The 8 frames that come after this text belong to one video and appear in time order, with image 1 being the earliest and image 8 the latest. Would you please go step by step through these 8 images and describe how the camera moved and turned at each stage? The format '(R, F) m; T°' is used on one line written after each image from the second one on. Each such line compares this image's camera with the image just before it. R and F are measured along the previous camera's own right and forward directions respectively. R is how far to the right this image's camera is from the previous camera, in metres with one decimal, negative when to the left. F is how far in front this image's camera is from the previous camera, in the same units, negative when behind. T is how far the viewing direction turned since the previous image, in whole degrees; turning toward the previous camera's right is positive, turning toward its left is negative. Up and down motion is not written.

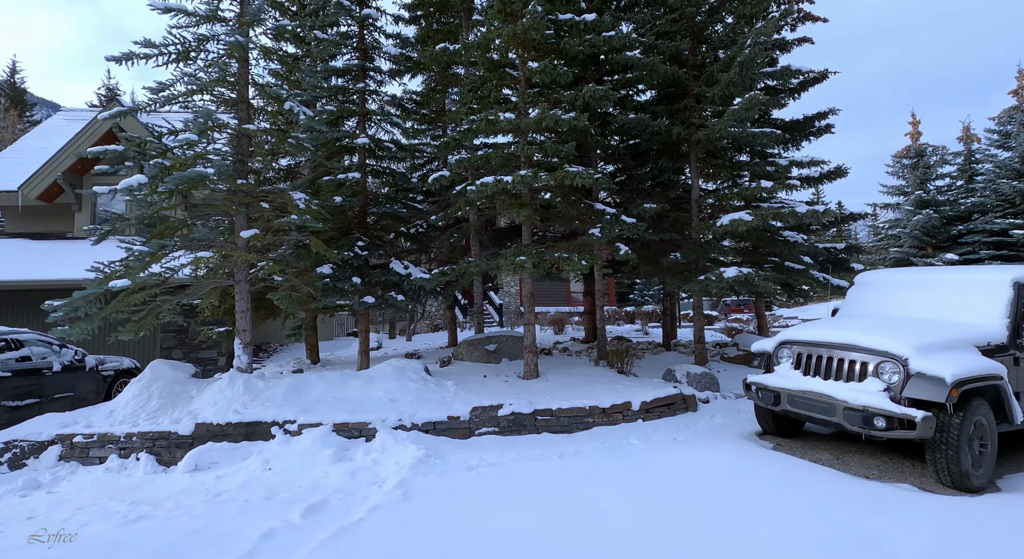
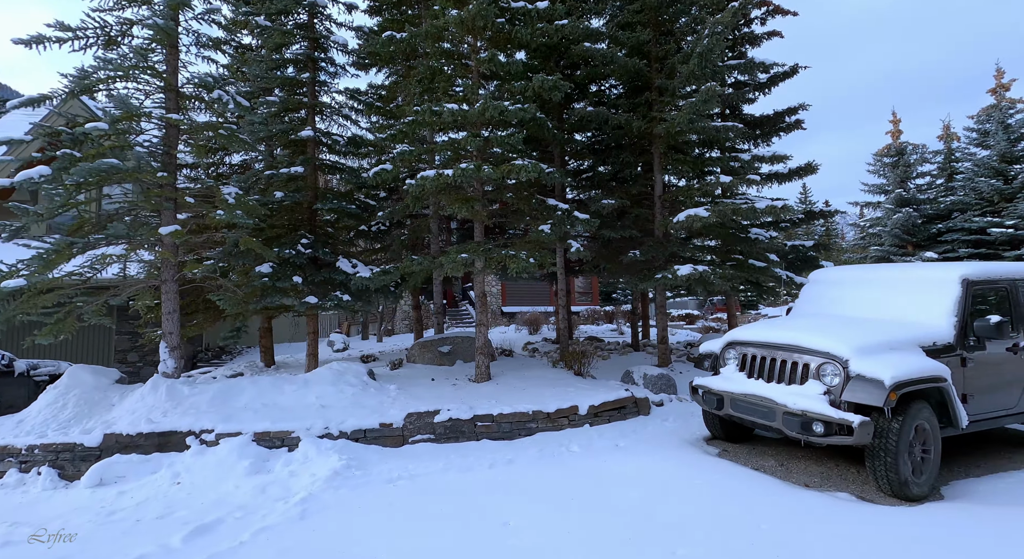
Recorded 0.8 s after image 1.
(+0.6, +0.3) m; +1°
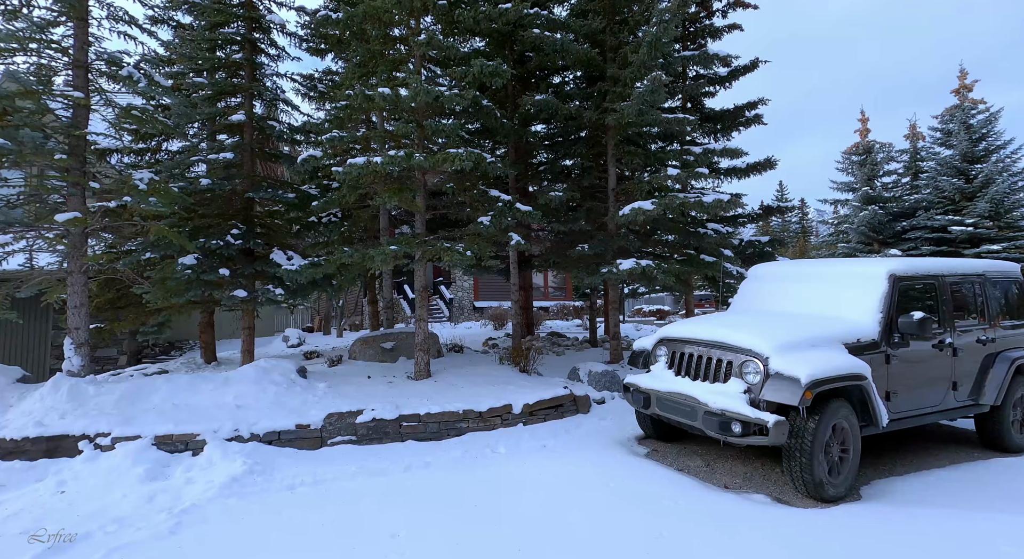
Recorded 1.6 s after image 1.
(+0.6, +0.3) m; +2°
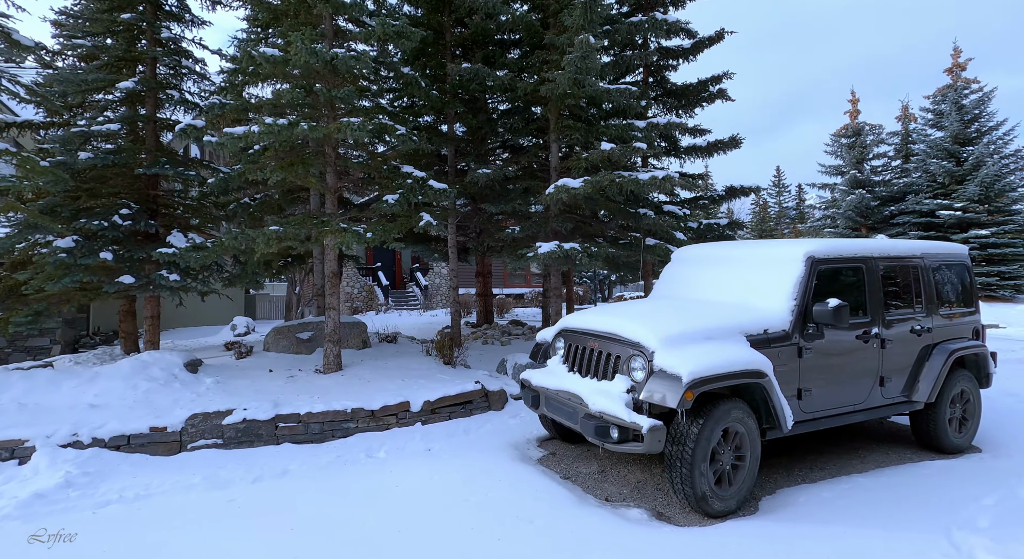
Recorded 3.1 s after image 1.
(+1.1, +0.6) m; 0°
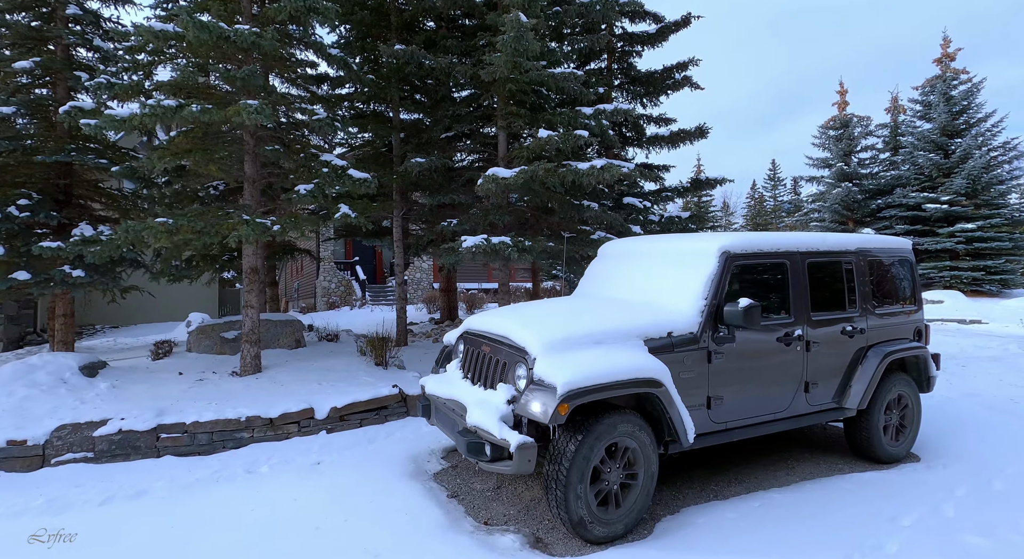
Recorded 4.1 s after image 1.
(+0.8, +0.4) m; +1°
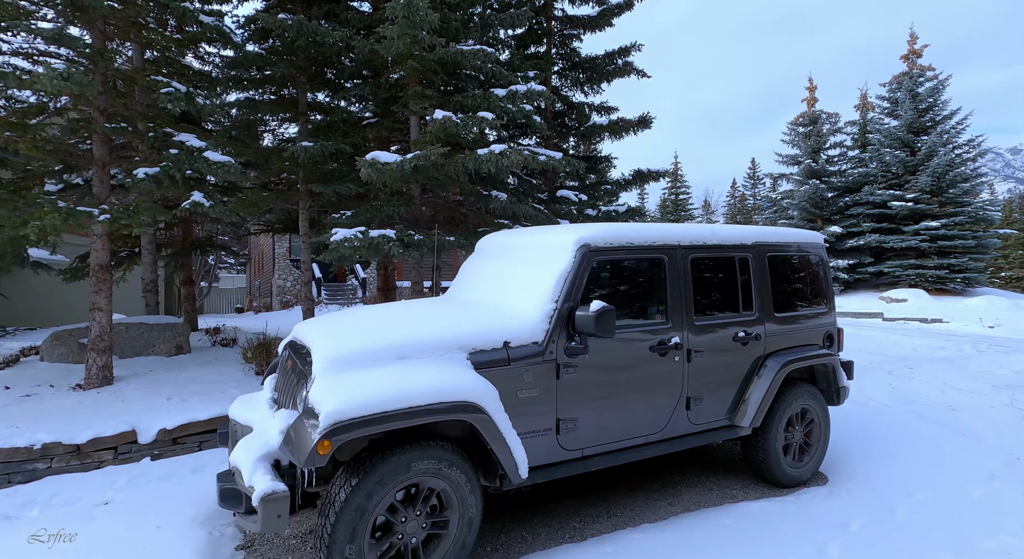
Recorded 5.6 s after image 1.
(+1.1, +0.7) m; +2°
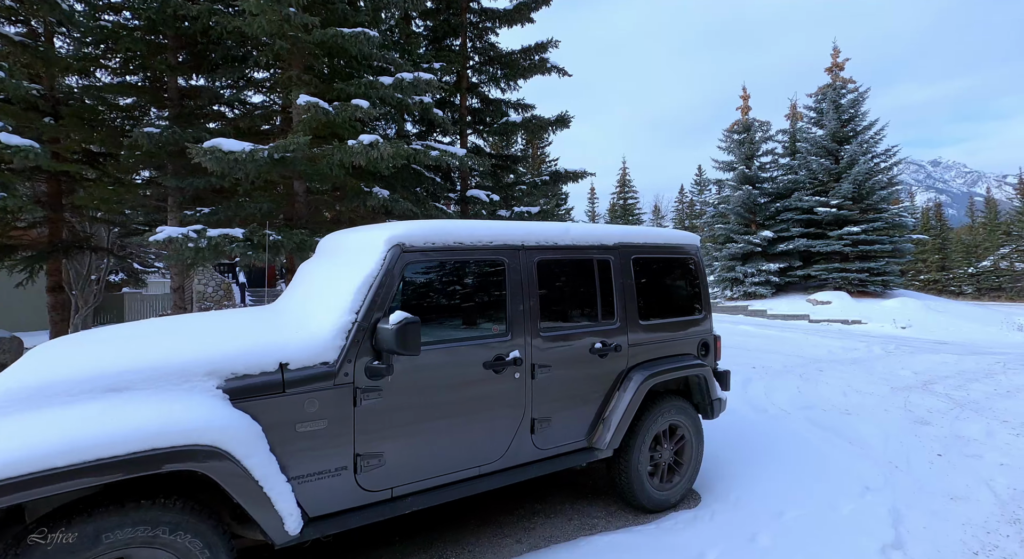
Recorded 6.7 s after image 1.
(+0.8, +0.5) m; +5°
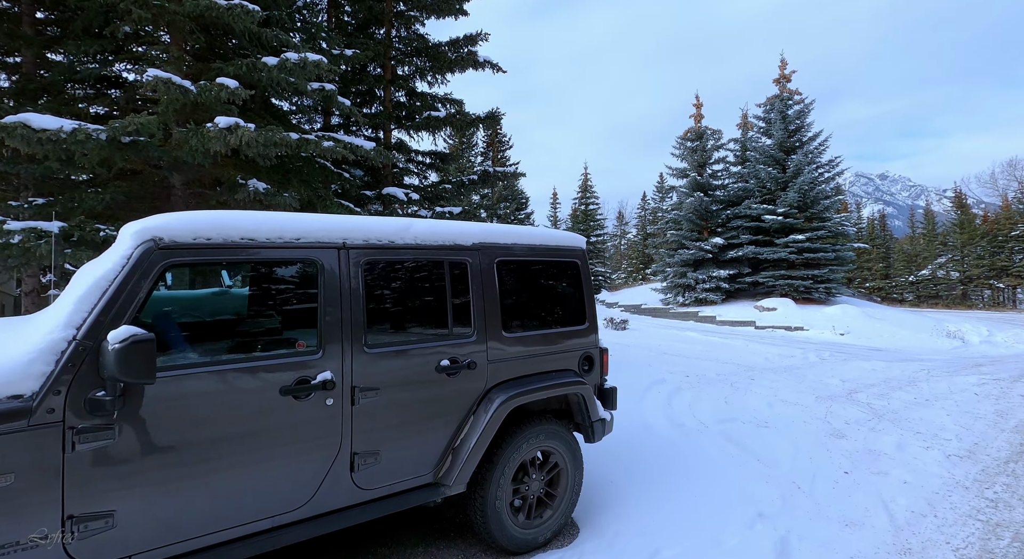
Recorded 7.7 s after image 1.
(+0.7, +0.6) m; +4°
